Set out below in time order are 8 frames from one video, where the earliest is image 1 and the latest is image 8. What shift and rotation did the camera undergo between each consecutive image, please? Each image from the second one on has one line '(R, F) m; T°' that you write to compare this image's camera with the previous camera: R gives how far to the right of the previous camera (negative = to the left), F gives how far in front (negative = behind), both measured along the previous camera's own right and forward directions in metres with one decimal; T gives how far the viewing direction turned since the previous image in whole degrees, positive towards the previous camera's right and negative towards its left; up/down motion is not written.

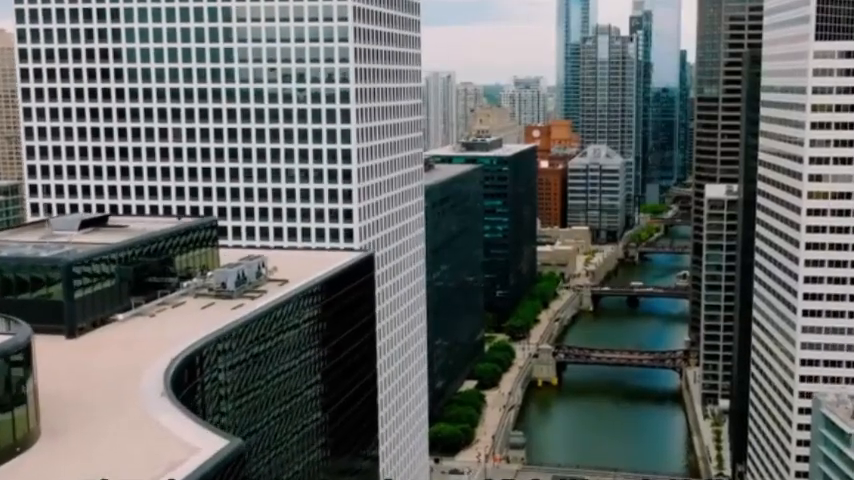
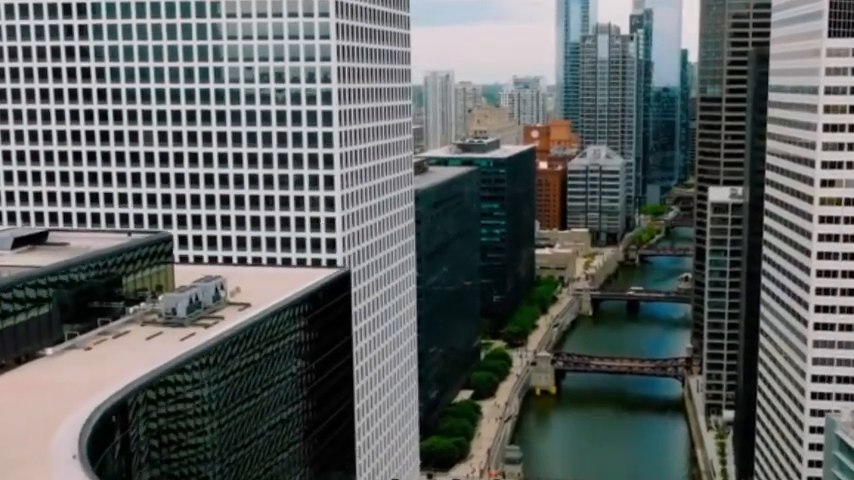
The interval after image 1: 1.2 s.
(+1.3, +8.1) m; 0°
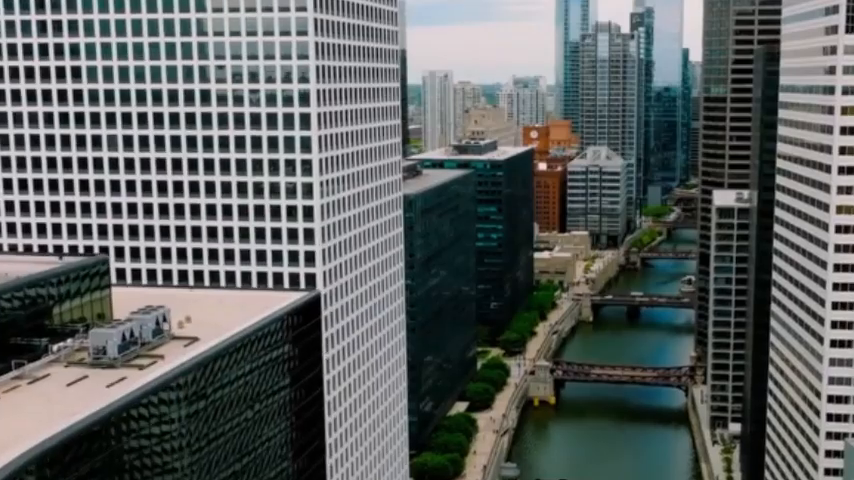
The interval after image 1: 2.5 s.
(+1.4, +9.0) m; 0°
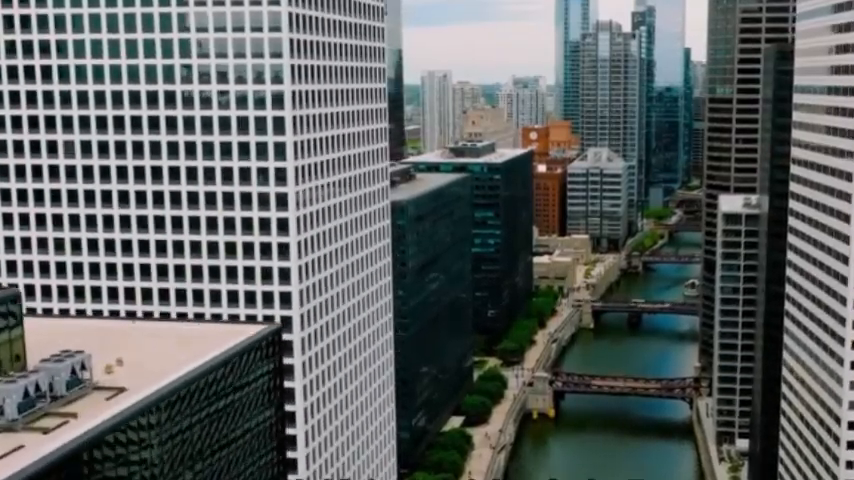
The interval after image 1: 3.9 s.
(+1.3, +9.6) m; 0°
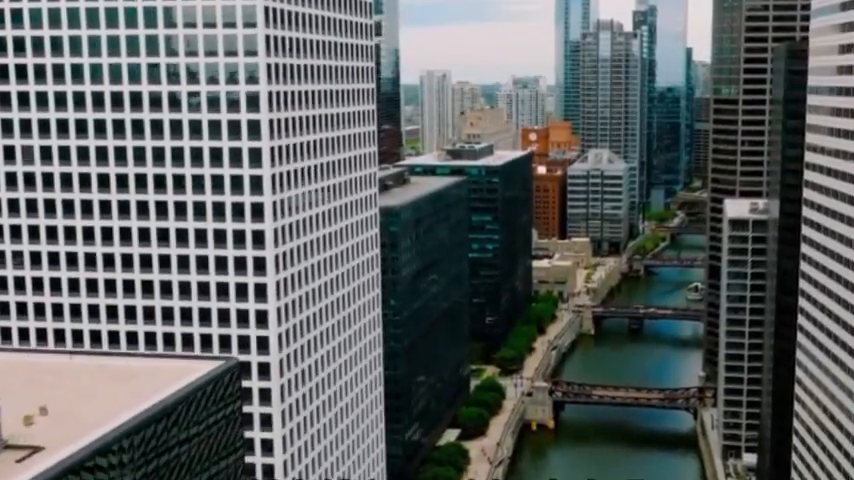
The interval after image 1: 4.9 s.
(+1.0, +7.9) m; 0°
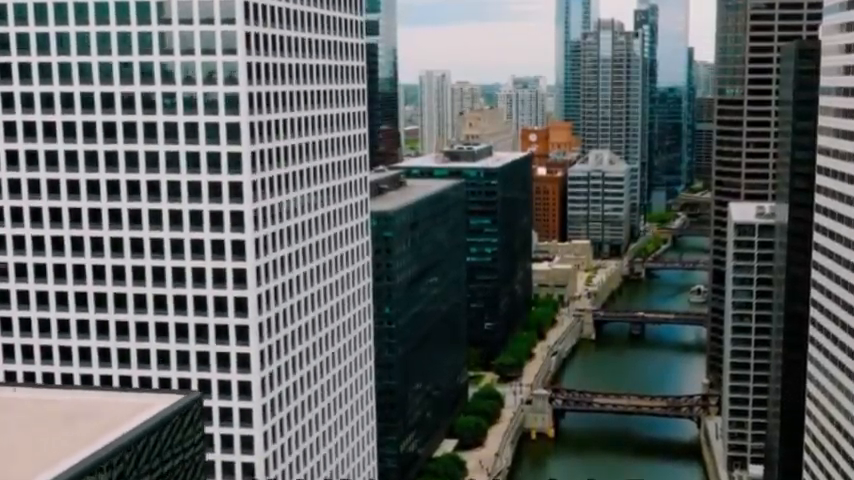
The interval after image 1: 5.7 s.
(+0.7, +5.9) m; 0°
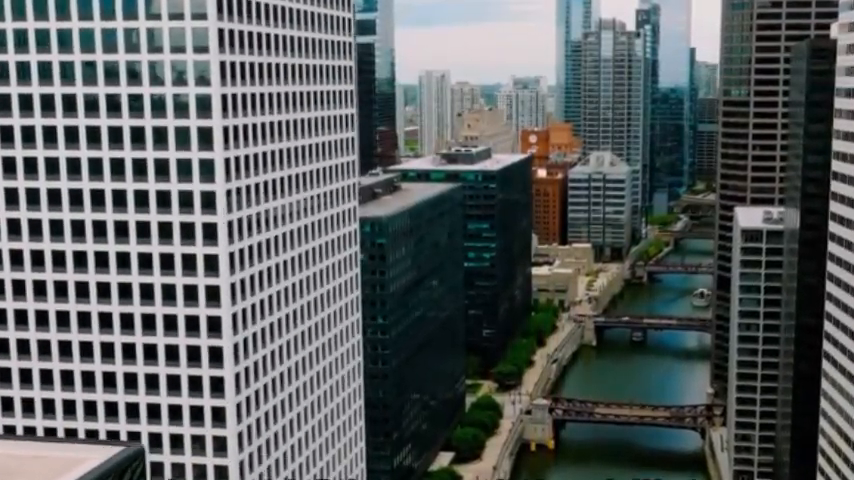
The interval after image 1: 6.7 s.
(+0.8, +6.8) m; 0°
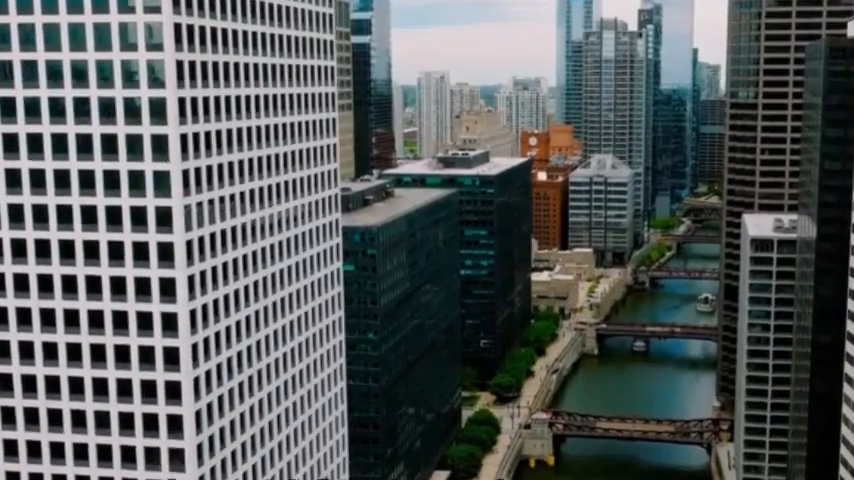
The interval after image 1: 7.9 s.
(+1.1, +8.9) m; 0°
